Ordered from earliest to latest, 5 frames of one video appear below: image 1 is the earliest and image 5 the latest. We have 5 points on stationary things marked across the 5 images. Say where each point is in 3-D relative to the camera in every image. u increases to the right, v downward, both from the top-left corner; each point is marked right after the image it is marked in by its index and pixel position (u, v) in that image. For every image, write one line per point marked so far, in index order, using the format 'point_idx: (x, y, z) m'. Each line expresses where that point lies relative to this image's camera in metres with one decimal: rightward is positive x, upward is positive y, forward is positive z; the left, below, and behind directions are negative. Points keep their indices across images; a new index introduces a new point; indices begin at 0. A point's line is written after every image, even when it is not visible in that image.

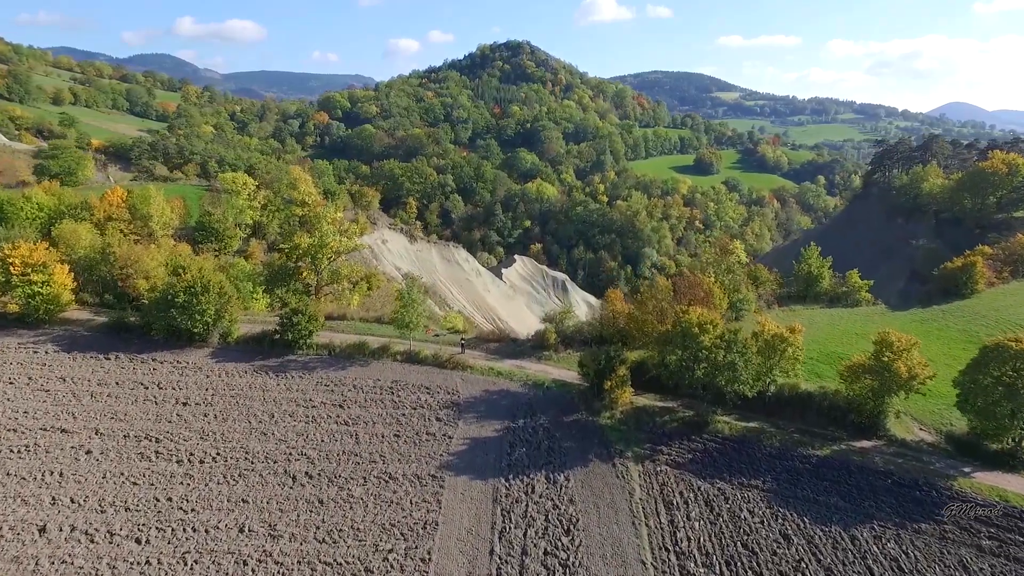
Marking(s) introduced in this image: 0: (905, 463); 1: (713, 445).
0: (+8.7, -3.9, +13.8) m
1: (+4.8, -3.7, +14.8) m
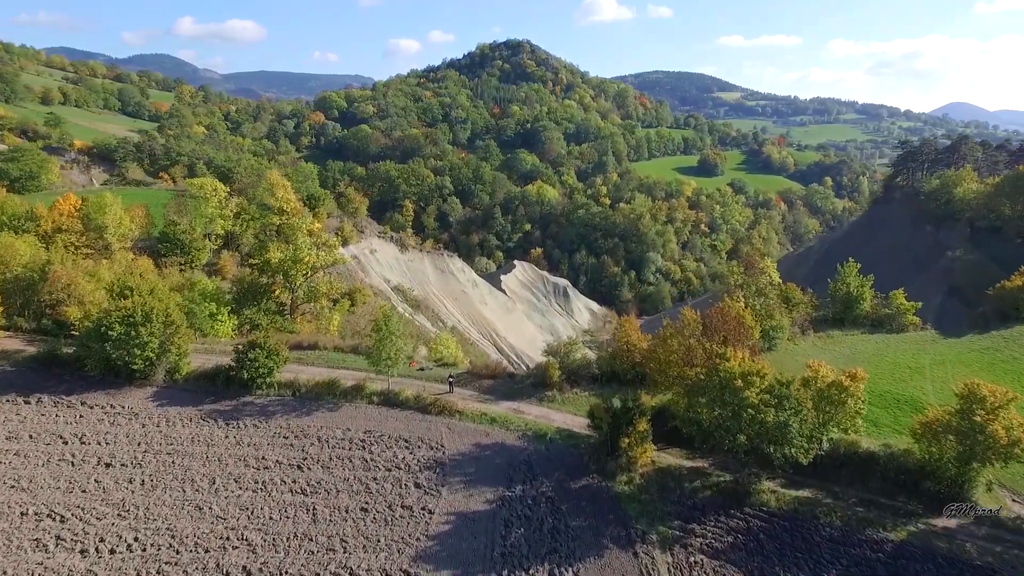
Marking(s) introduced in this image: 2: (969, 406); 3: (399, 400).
0: (+8.6, -4.6, +10.9) m
1: (+4.7, -4.5, +11.9) m
2: (+8.5, -2.2, +11.6) m
3: (-2.9, -2.9, +16.0) m
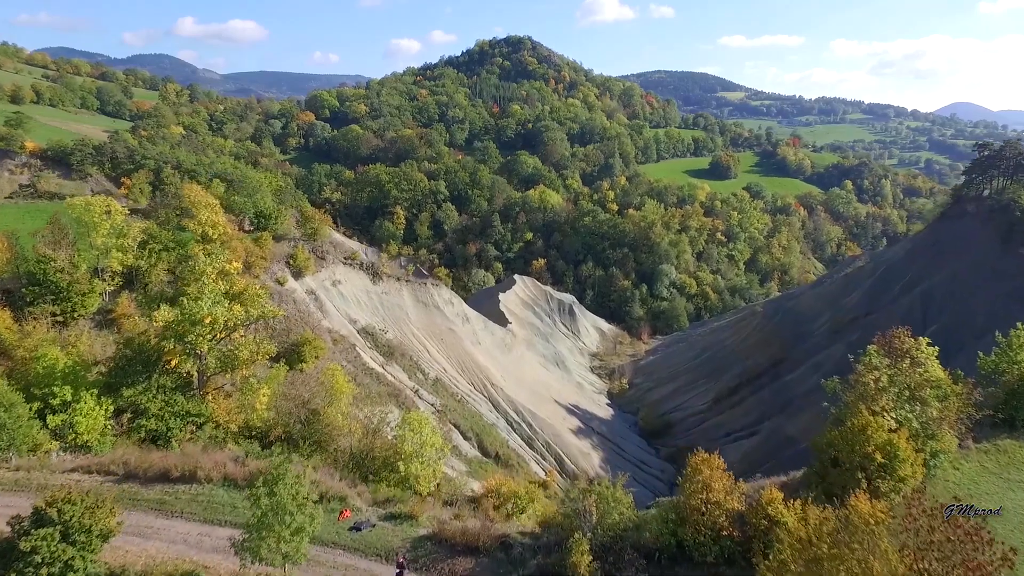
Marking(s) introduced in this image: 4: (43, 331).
0: (+8.5, -6.4, +3.7) m
1: (+4.6, -6.3, +4.7) m
2: (+8.4, -4.0, +4.4) m
3: (-3.0, -4.7, +8.8) m
4: (-13.4, -1.2, +17.8) m
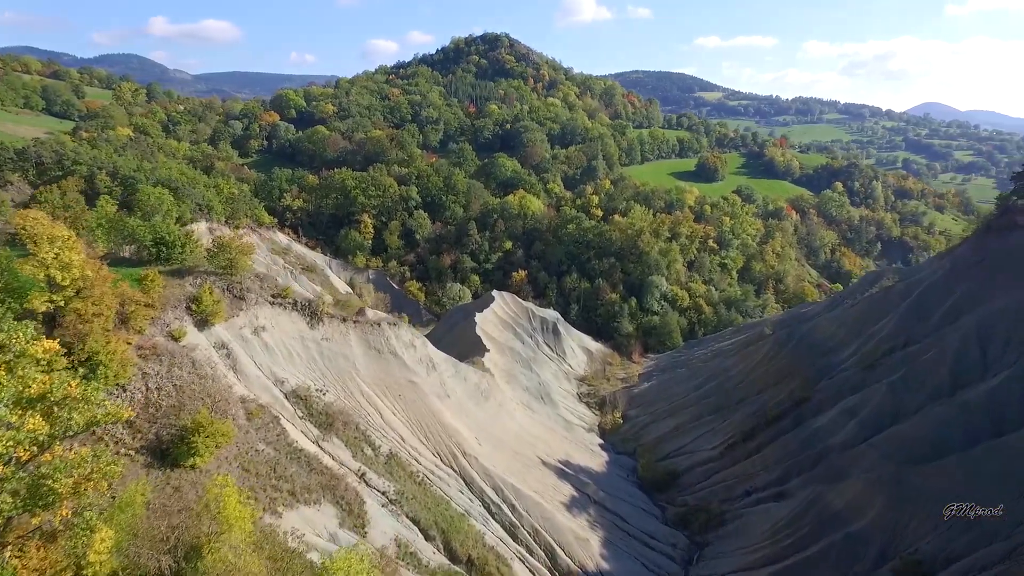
0: (+8.5, -7.9, -2.2) m
1: (+4.5, -7.8, -1.4) m
2: (+8.3, -5.5, -1.6) m
3: (-3.2, -6.3, +2.5) m
4: (-13.9, -3.0, +11.1) m
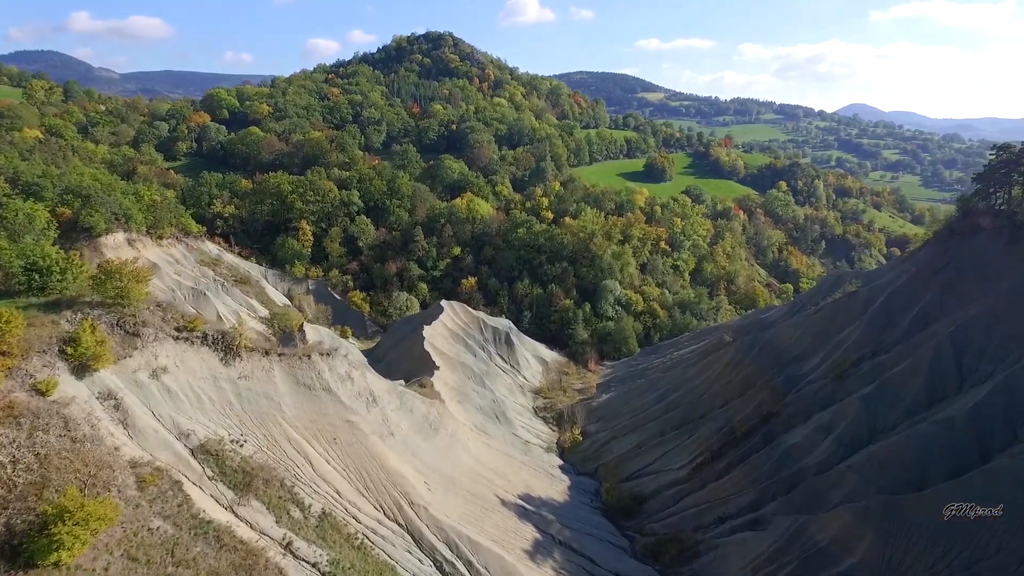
0: (+9.1, -8.5, -4.4) m
1: (+5.1, -8.4, -3.9) m
2: (+8.8, -6.0, -3.7) m
3: (-3.0, -7.1, -0.6) m
4: (-14.4, -4.0, +7.1) m
